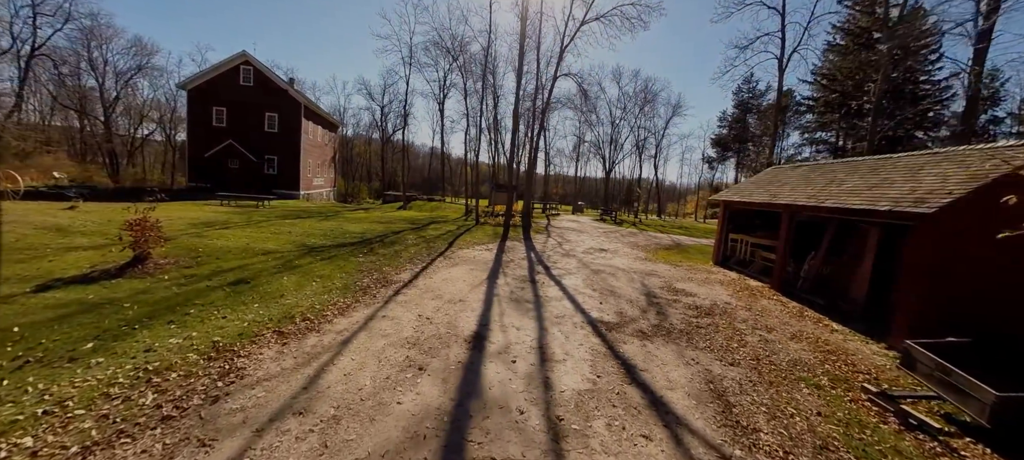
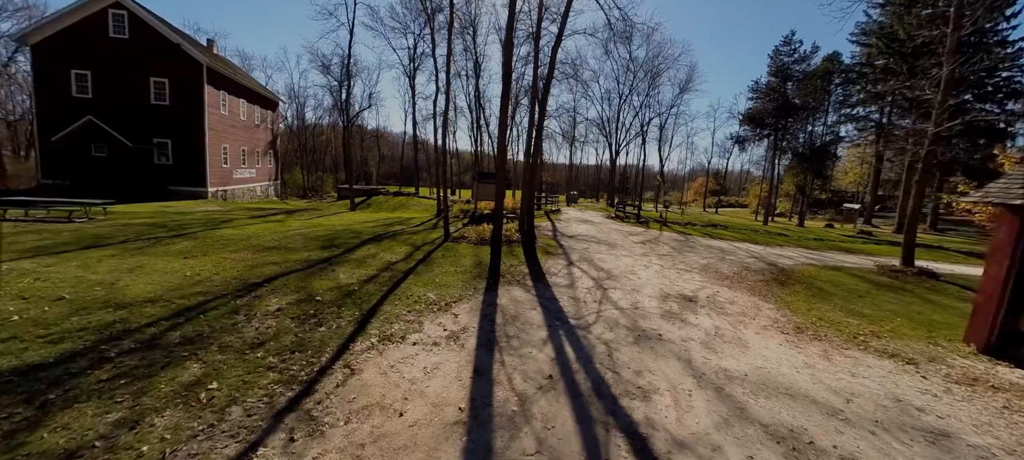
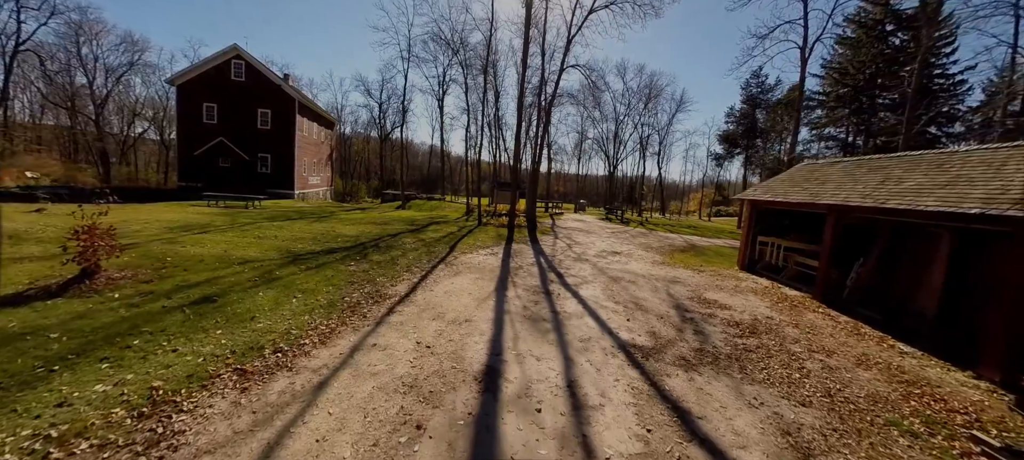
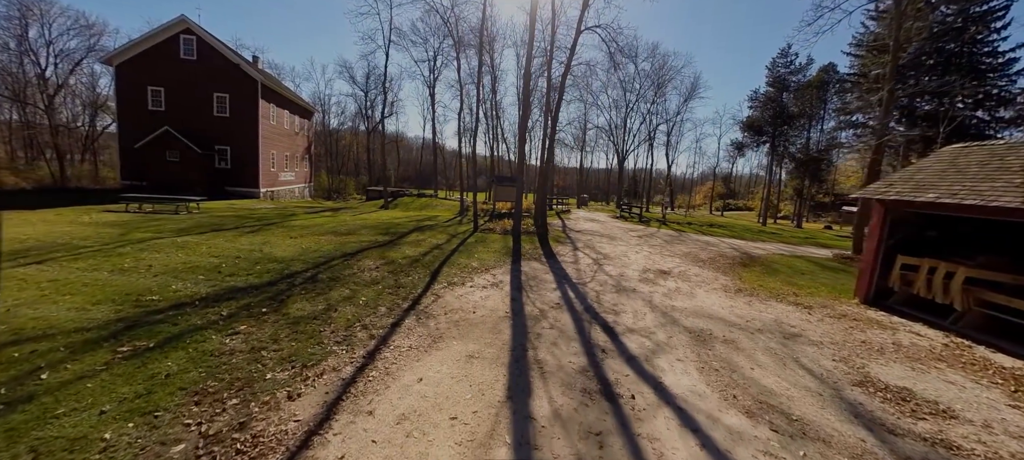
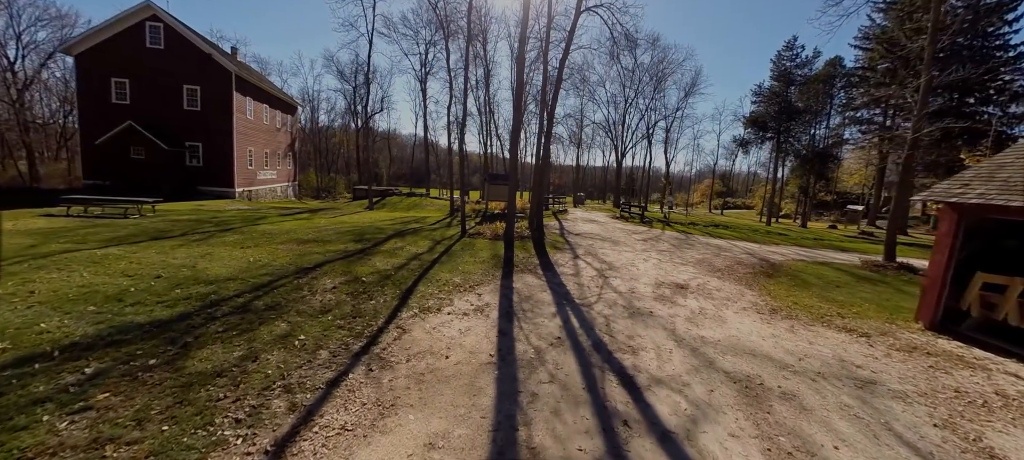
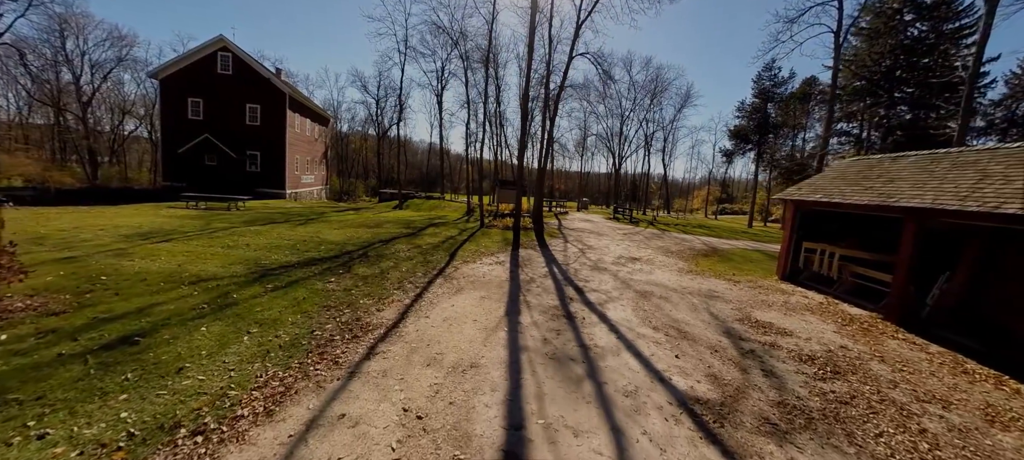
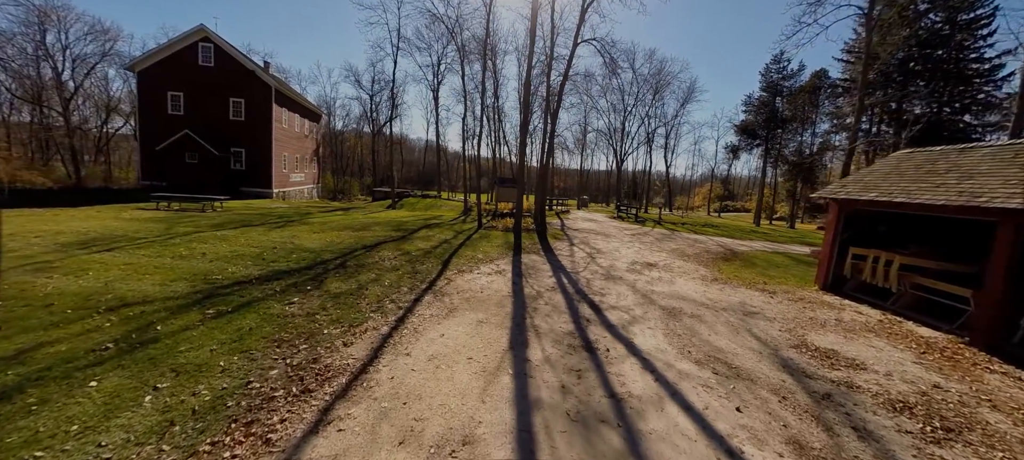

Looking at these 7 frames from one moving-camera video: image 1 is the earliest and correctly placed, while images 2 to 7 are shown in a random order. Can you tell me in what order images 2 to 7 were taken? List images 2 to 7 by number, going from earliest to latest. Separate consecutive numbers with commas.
3, 6, 7, 4, 5, 2
